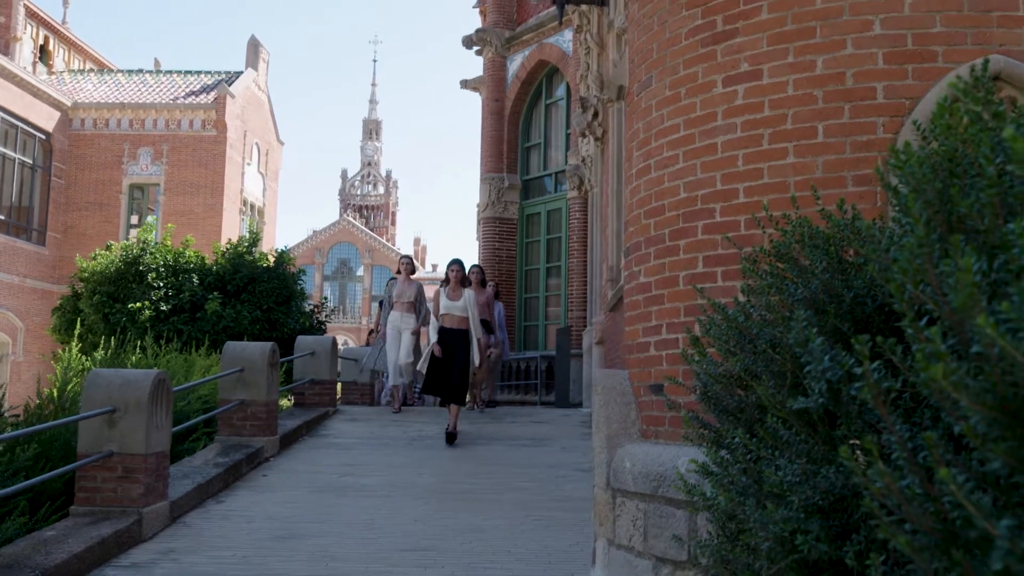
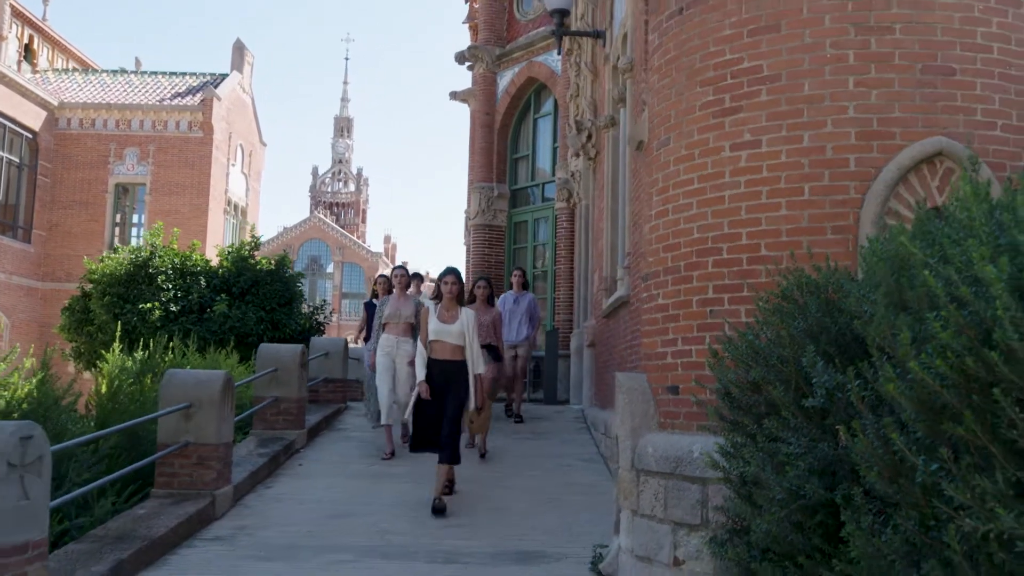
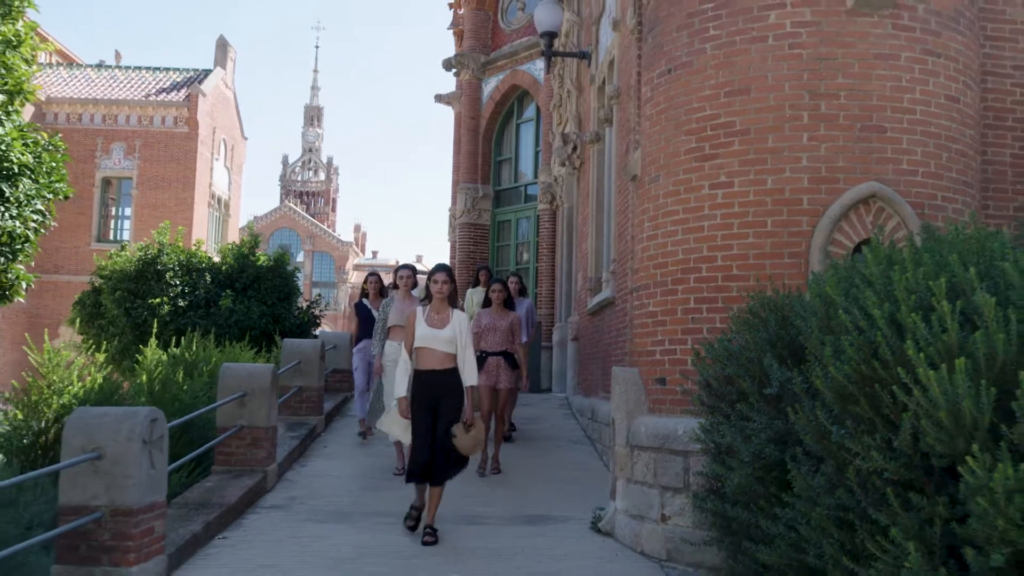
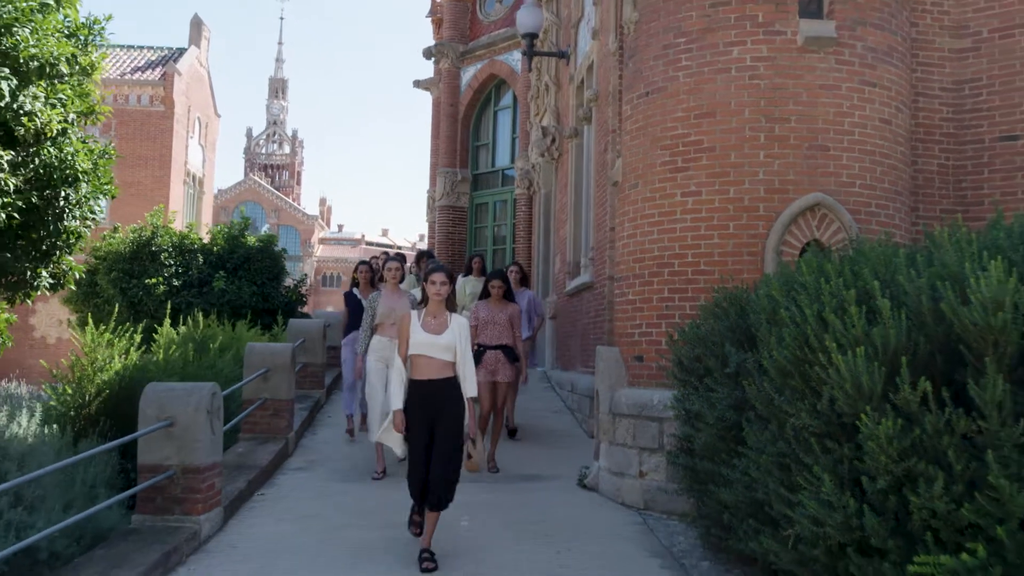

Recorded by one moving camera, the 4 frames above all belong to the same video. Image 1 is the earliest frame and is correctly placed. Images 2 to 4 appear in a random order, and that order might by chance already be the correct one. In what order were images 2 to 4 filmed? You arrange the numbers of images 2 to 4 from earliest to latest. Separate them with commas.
2, 3, 4
